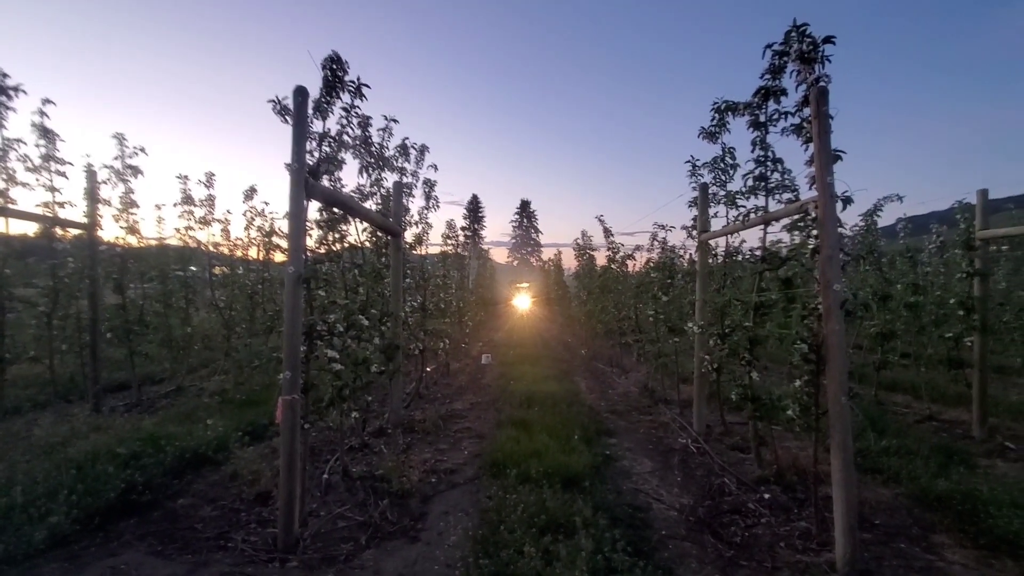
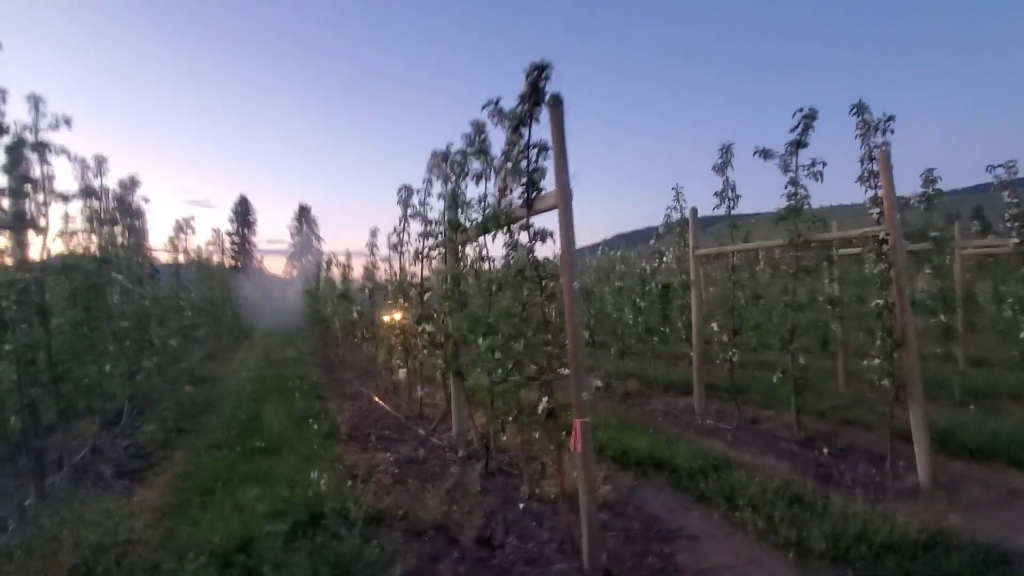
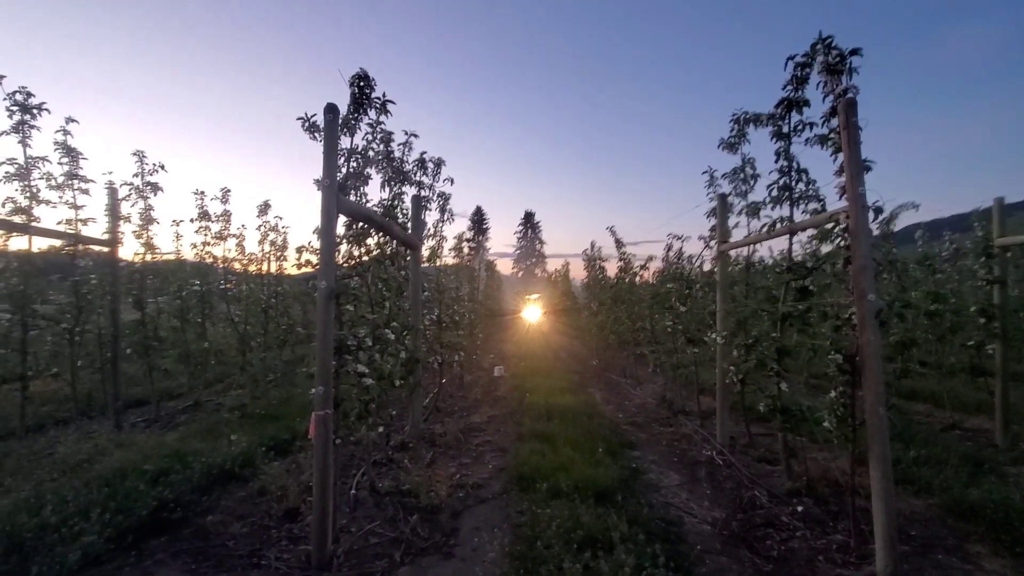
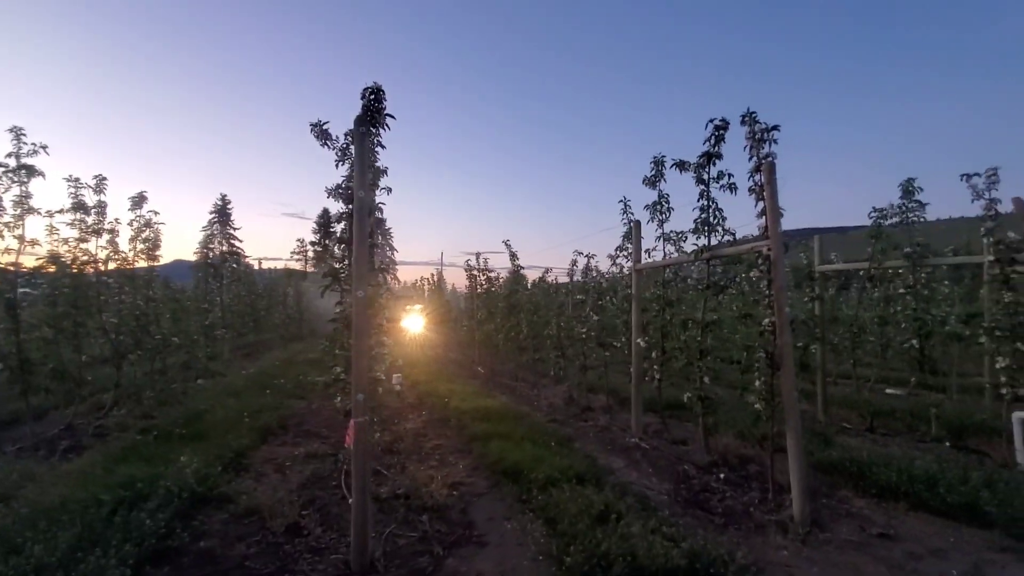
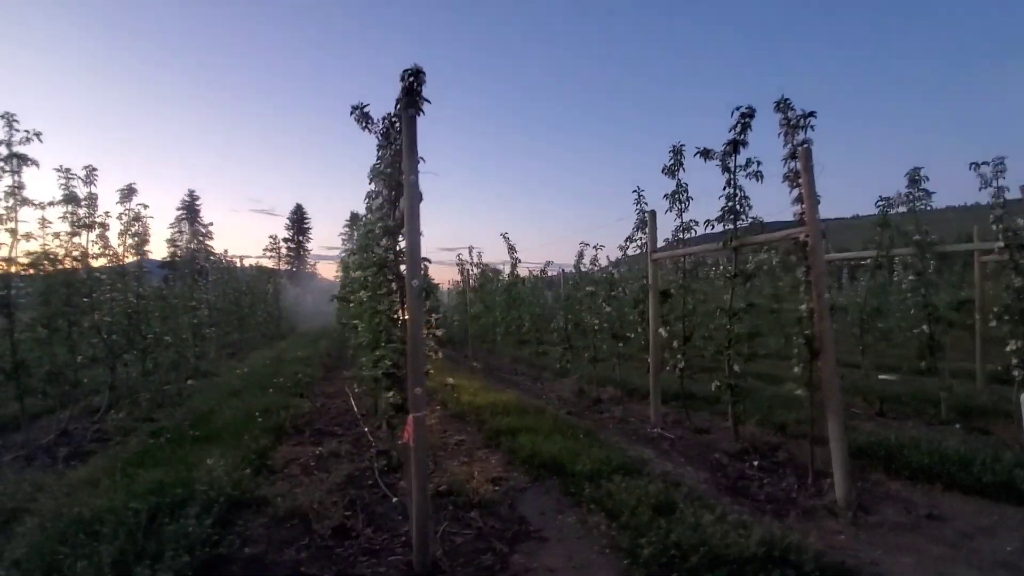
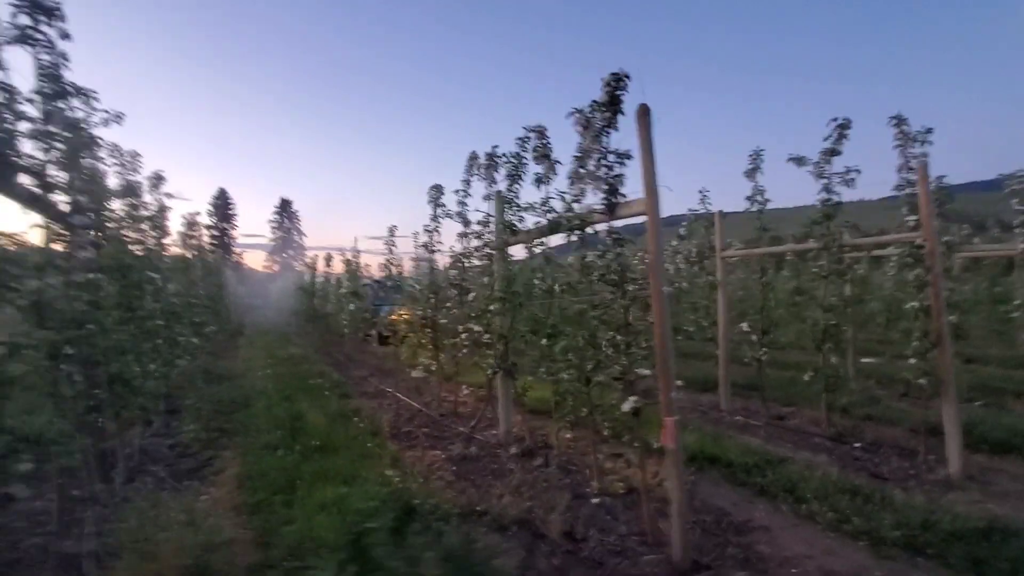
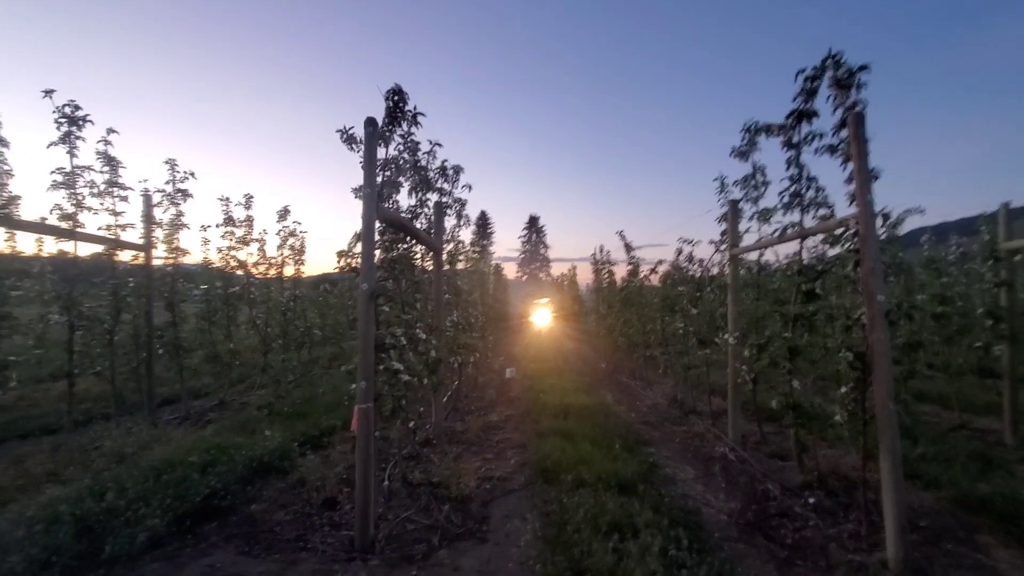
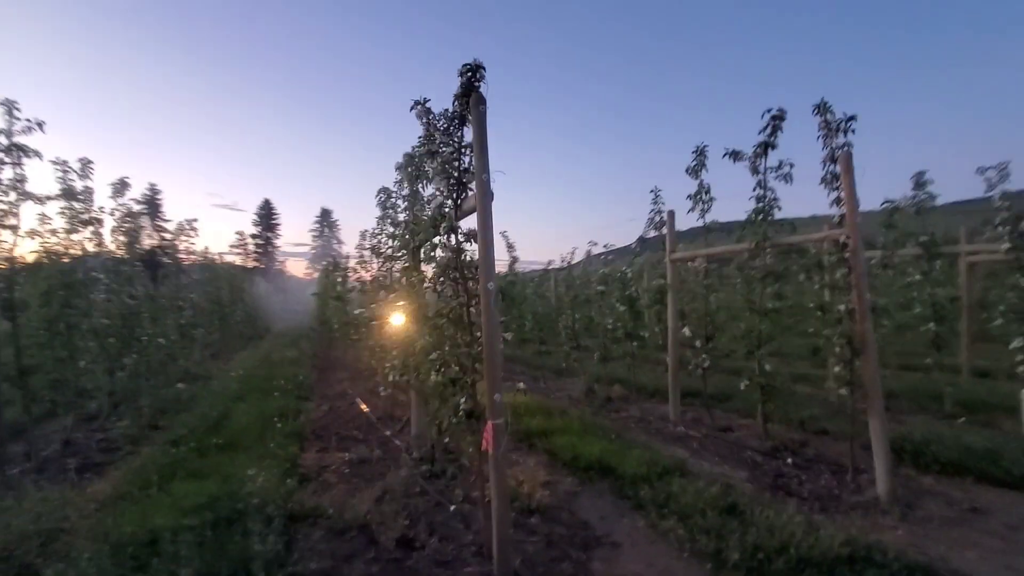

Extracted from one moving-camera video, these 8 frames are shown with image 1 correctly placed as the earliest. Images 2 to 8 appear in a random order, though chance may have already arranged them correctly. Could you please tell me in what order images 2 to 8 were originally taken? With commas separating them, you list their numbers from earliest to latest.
3, 7, 4, 5, 8, 2, 6
